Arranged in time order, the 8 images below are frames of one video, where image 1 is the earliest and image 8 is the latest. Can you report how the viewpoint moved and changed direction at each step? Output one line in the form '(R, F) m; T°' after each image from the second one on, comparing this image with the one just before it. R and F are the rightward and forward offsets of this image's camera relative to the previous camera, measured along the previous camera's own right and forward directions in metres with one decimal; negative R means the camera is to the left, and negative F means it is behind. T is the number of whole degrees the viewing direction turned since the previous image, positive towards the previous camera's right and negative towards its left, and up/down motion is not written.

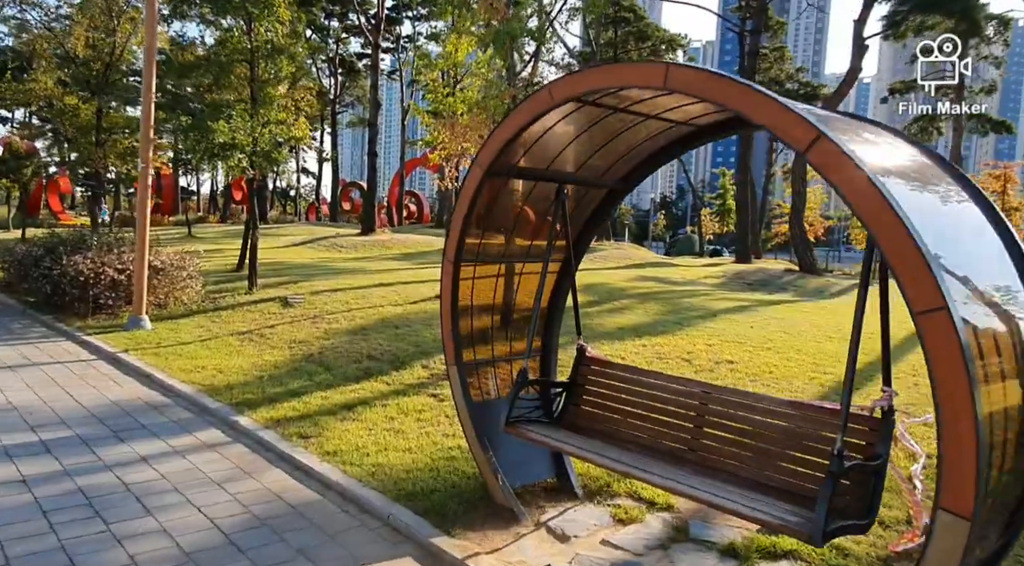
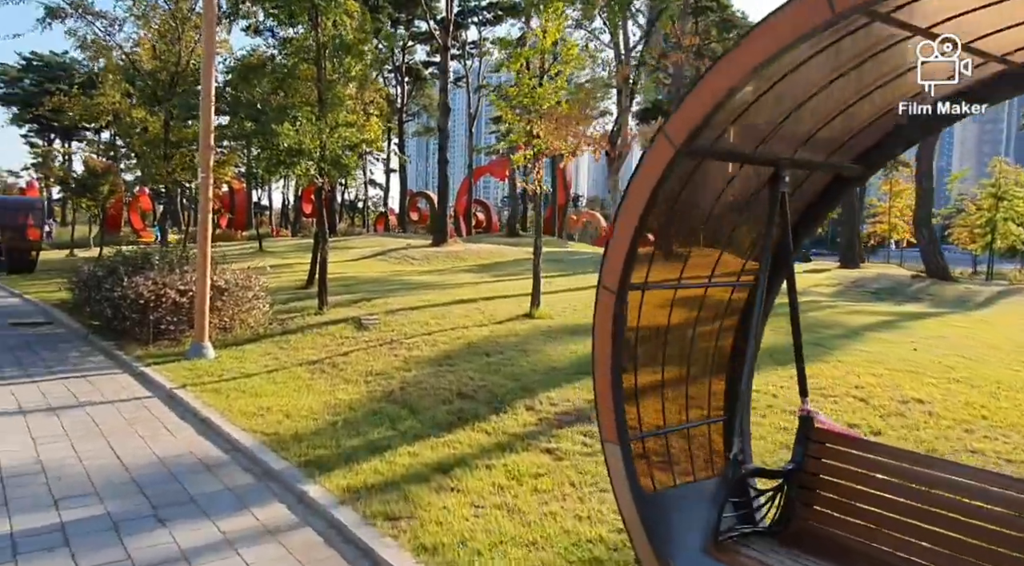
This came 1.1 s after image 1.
(-0.4, +1.2) m; -5°
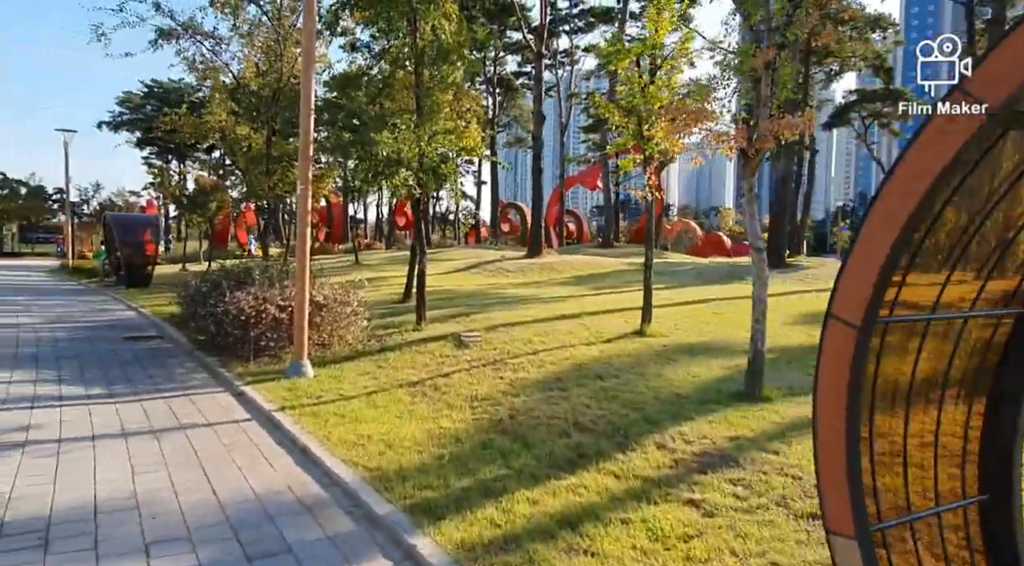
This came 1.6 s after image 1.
(-0.3, +0.6) m; -7°
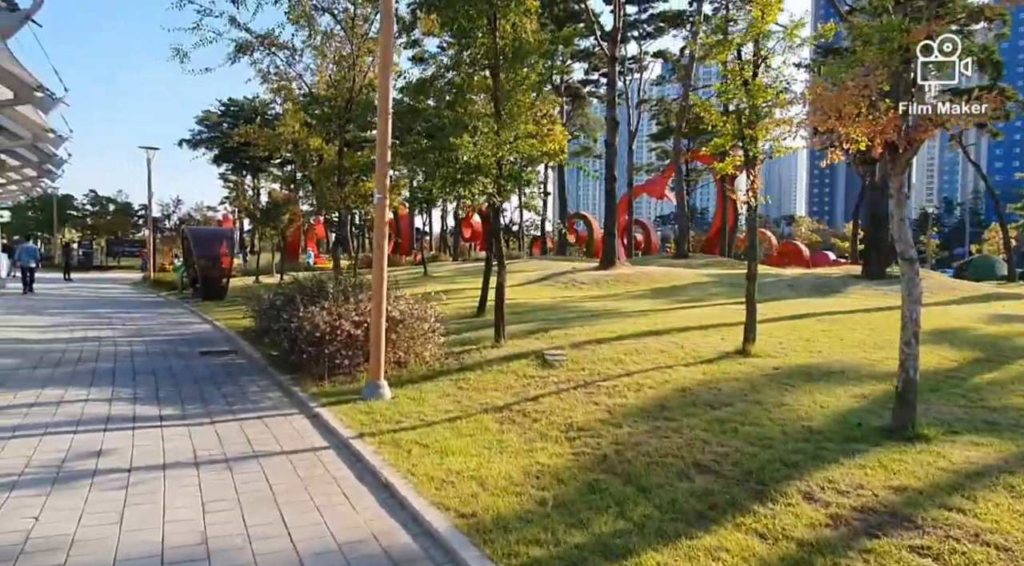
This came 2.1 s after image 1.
(-0.3, +0.6) m; -5°
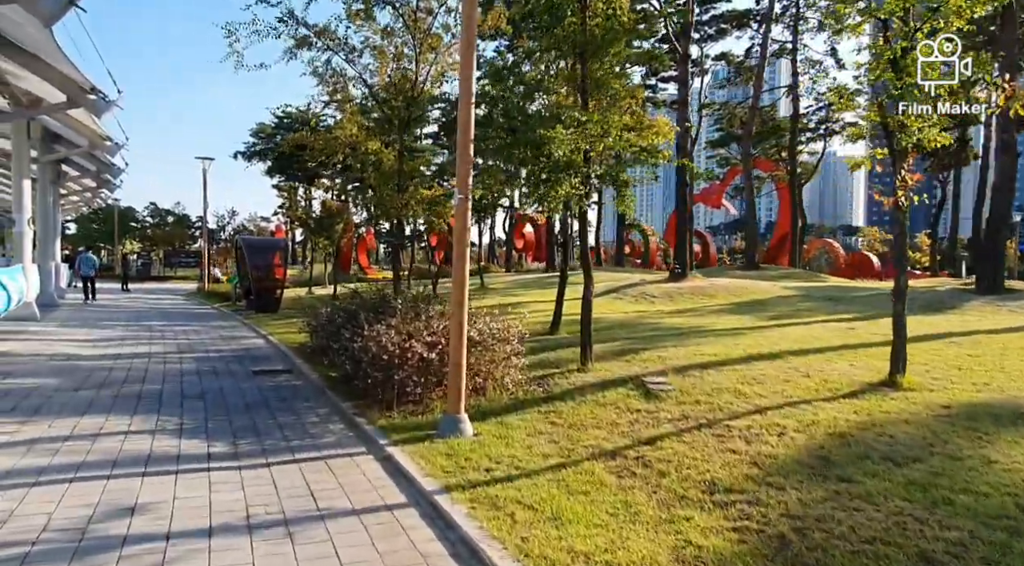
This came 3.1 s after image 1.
(-0.5, +1.2) m; -4°
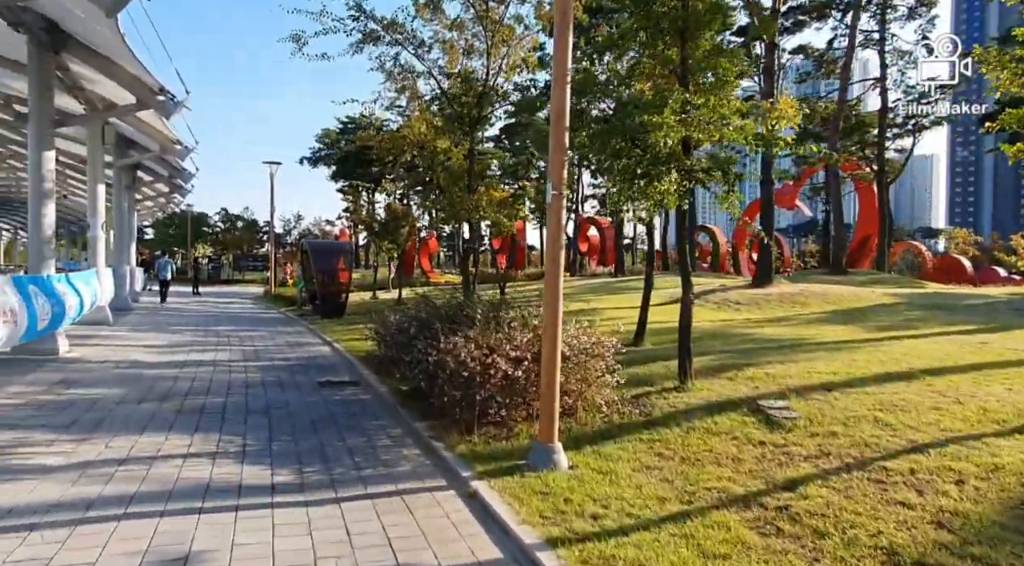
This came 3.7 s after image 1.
(-0.3, +0.9) m; -5°
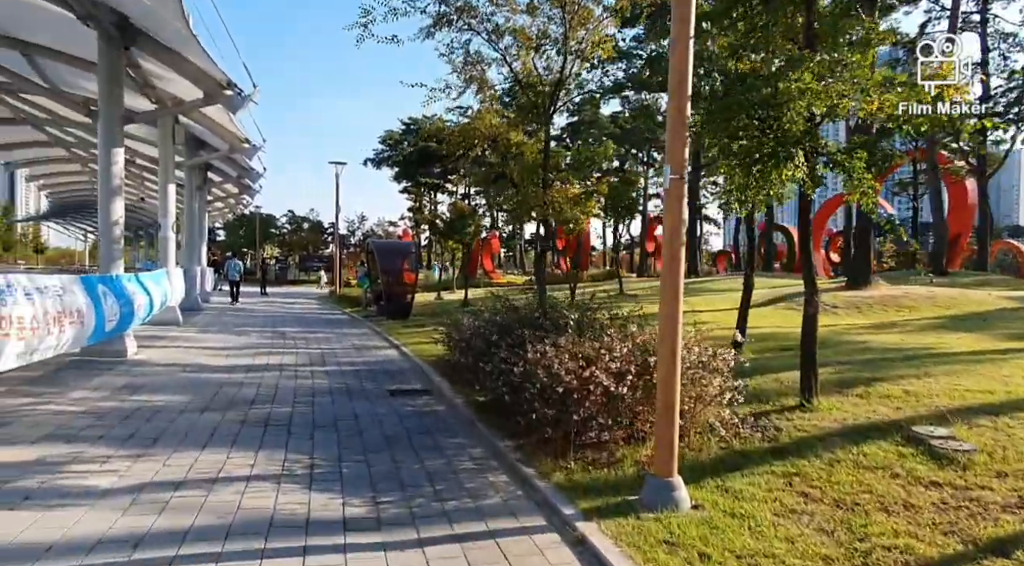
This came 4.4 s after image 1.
(-0.3, +0.9) m; -5°
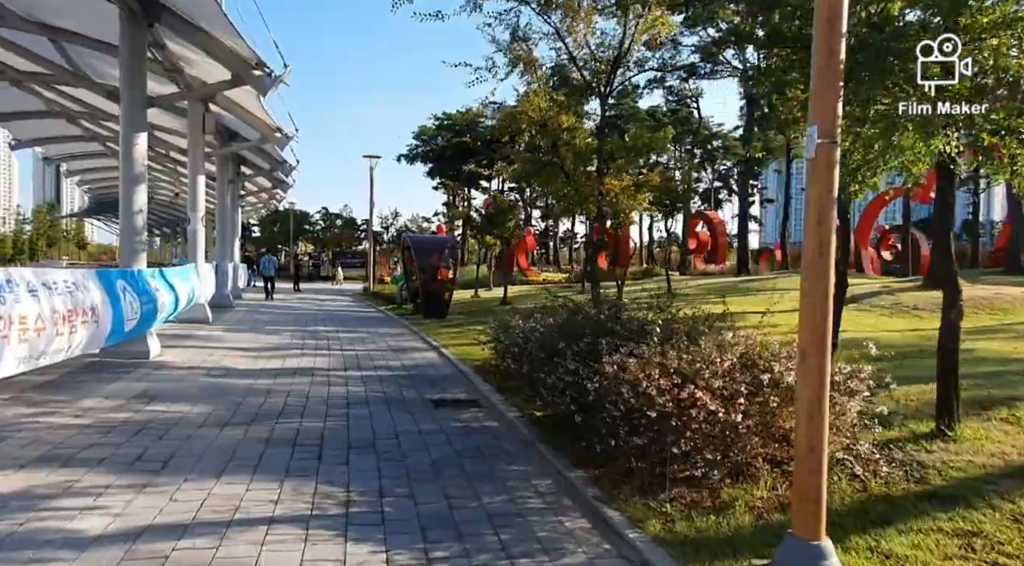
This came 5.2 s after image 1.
(-0.3, +1.1) m; -2°
